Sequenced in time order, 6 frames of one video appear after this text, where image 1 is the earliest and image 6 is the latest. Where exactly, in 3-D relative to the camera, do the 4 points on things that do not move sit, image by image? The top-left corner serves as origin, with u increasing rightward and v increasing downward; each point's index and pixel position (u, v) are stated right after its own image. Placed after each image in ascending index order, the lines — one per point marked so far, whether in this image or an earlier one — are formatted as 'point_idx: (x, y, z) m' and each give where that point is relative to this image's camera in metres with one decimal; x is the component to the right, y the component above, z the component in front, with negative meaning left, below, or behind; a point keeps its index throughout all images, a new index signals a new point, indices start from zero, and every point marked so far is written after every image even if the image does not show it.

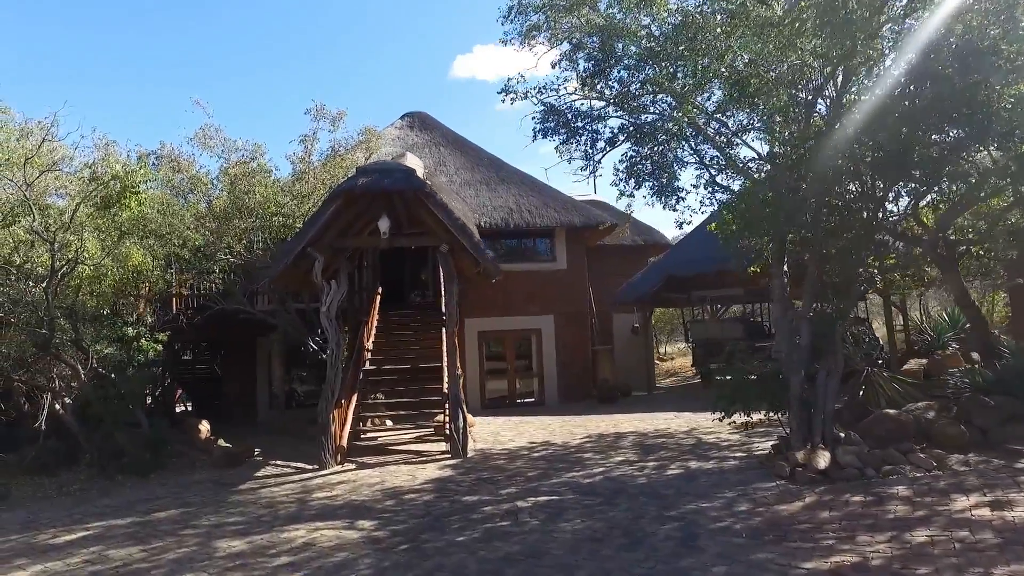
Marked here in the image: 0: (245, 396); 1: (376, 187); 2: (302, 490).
0: (-5.9, -2.3, +17.4) m
1: (-1.8, +1.3, +10.4) m
2: (-2.5, -2.4, +9.4) m
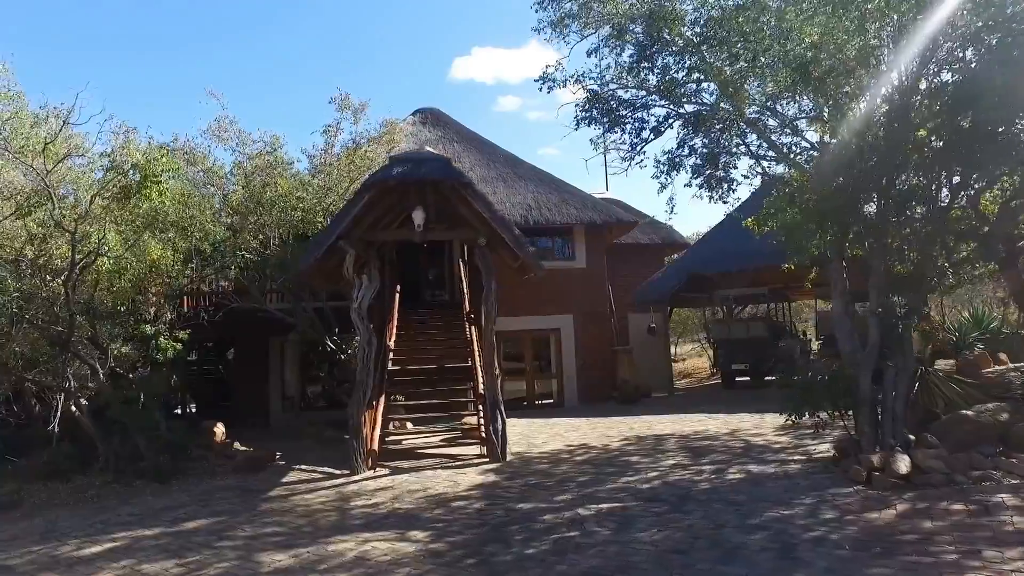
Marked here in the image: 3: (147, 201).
0: (-5.5, -2.3, +16.8) m
1: (-1.2, +1.4, +9.8) m
2: (-1.9, -2.3, +8.8) m
3: (-4.6, +1.1, +9.9) m
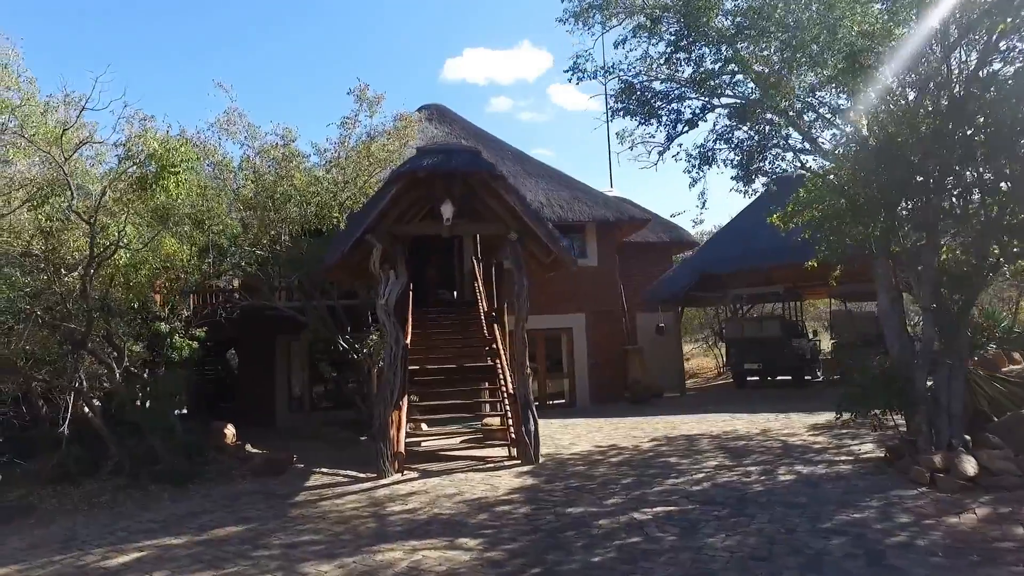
0: (-5.2, -2.3, +16.3) m
1: (-0.8, +1.4, +9.5) m
2: (-1.5, -2.3, +8.4) m
3: (-4.2, +1.1, +9.5) m
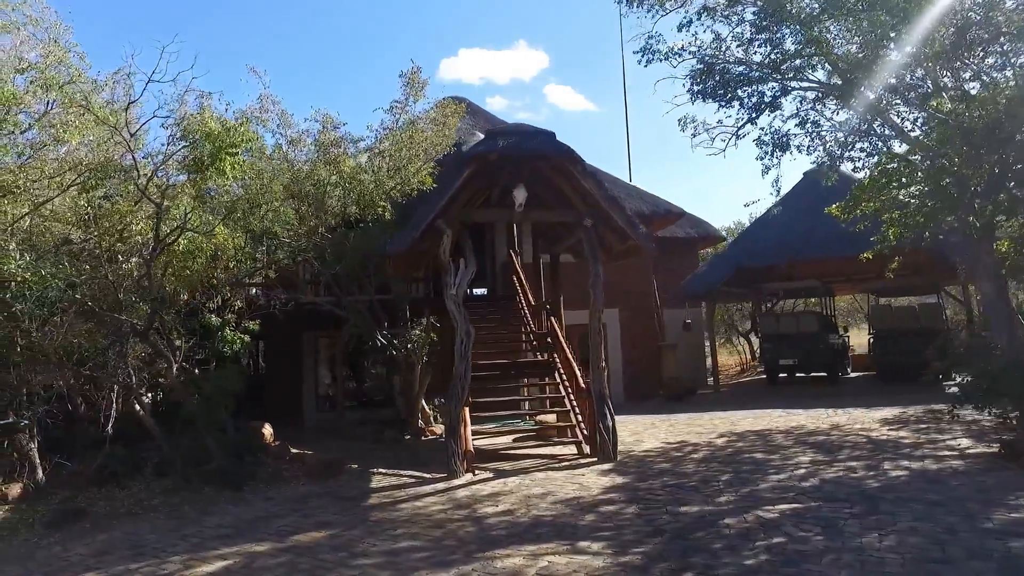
0: (-4.4, -2.2, +15.7) m
1: (+0.1, +1.6, +9.0) m
2: (-0.5, -2.2, +7.9) m
3: (-3.3, +1.3, +8.9) m
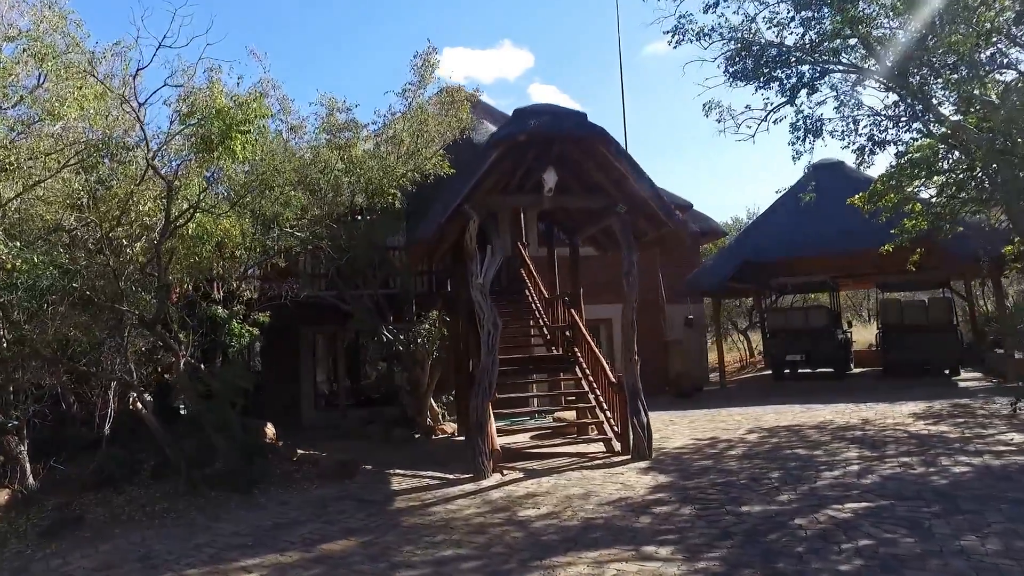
0: (-4.3, -2.0, +15.1) m
1: (+0.4, +1.7, +8.4) m
2: (-0.2, -2.0, +7.4) m
3: (-2.9, +1.4, +8.3) m
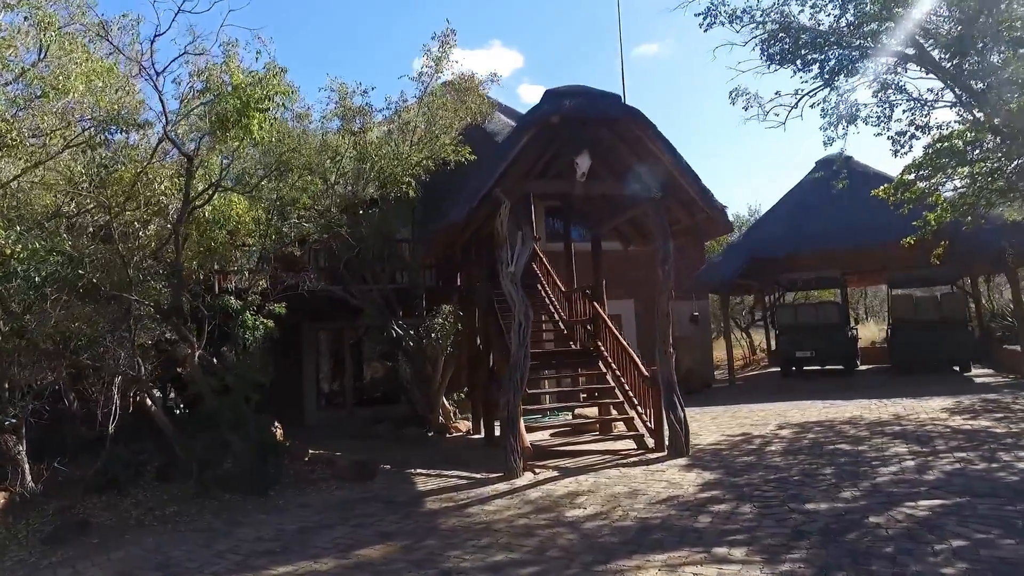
0: (-4.1, -1.9, +14.5) m
1: (+0.8, +1.8, +8.0) m
2: (+0.2, -1.9, +6.9) m
3: (-2.6, +1.5, +7.8) m
